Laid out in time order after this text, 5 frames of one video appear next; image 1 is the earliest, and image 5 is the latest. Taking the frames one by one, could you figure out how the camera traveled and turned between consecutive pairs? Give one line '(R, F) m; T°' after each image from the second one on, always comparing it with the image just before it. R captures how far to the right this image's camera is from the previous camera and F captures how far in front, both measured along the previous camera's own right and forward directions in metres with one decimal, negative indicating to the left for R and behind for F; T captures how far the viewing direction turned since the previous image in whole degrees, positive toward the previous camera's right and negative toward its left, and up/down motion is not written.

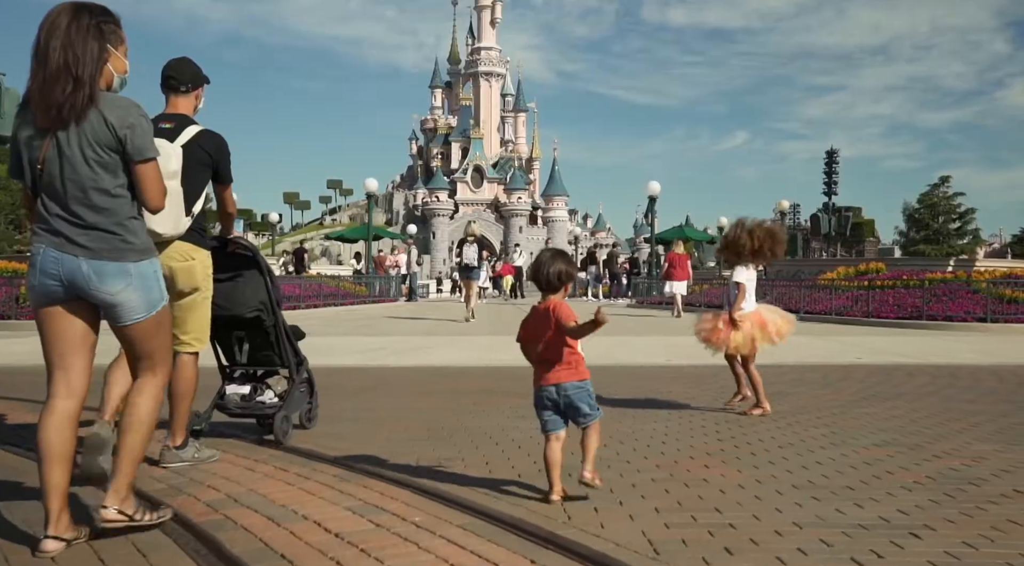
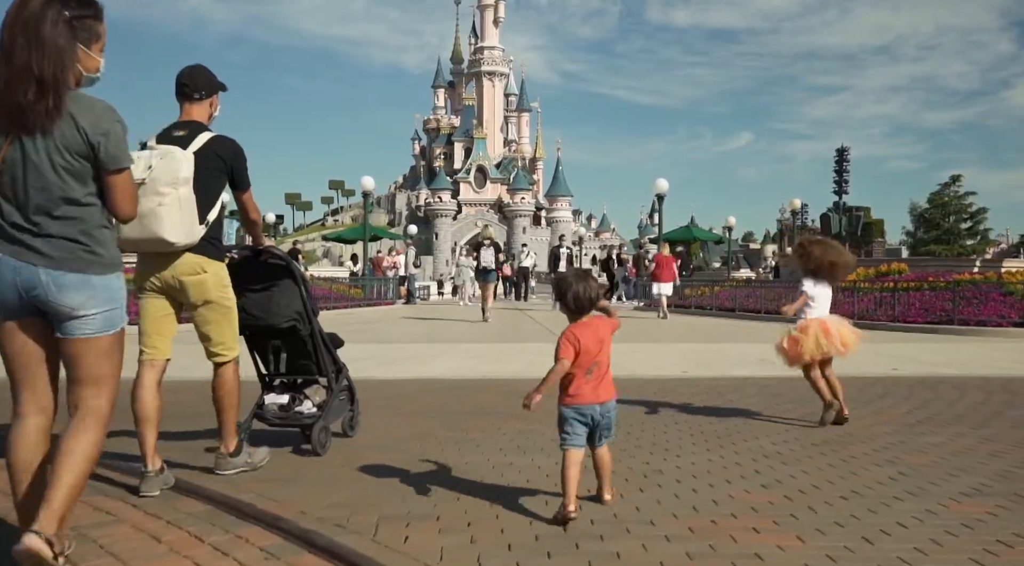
(+0.1, +0.9) m; 0°
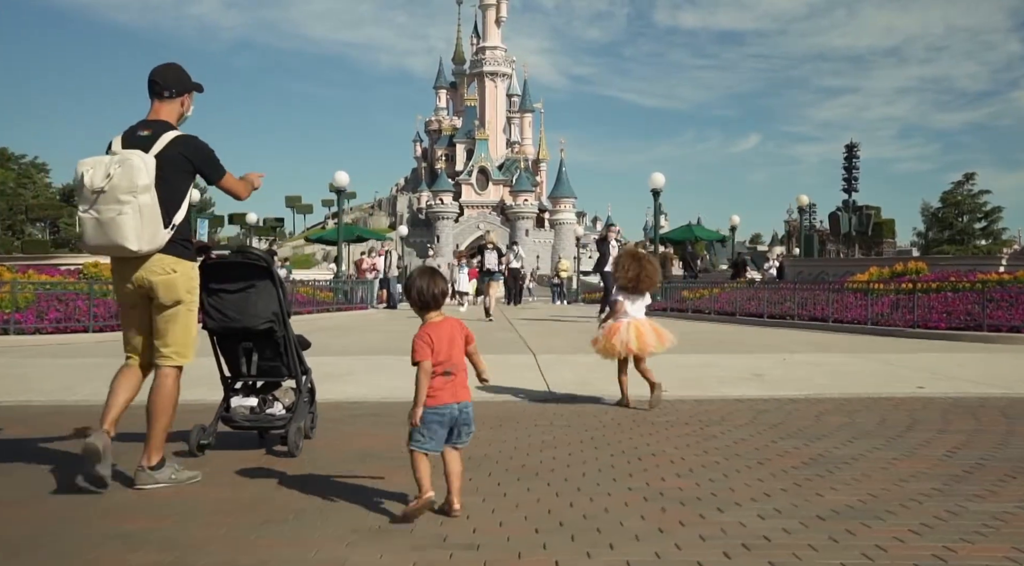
(+0.6, +1.5) m; -1°
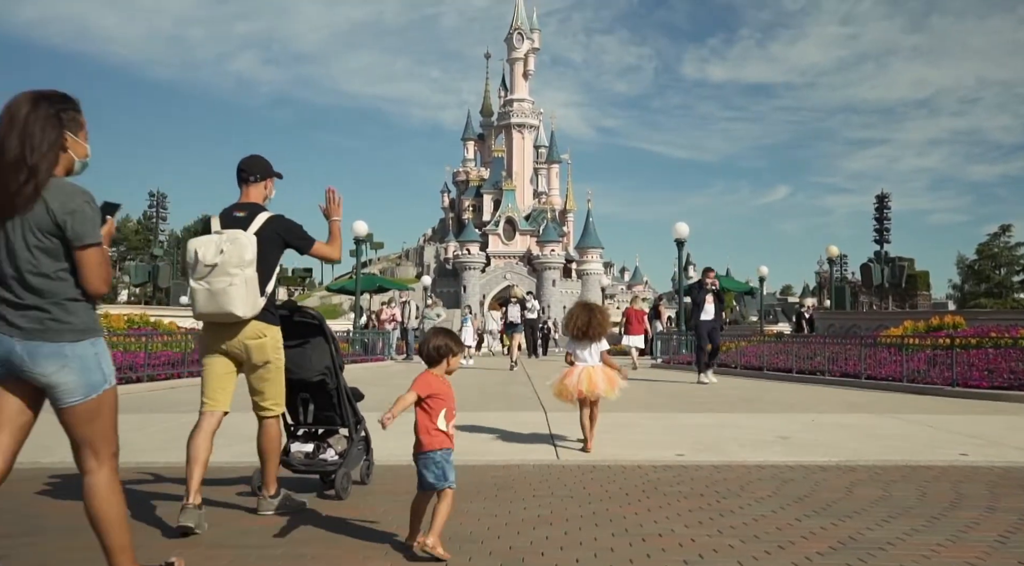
(+0.2, +0.4) m; -2°
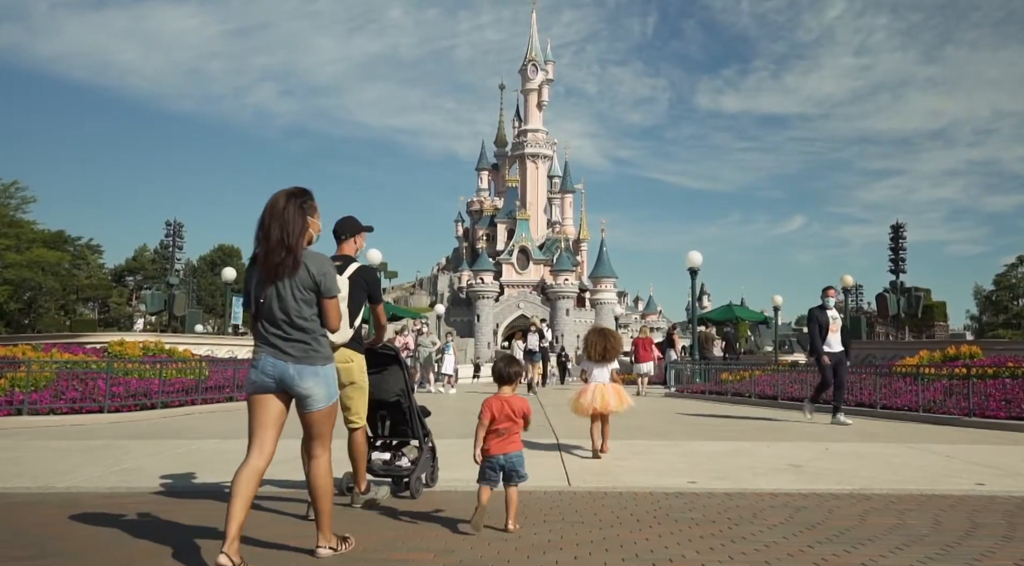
(0.0, -0.1) m; -1°
